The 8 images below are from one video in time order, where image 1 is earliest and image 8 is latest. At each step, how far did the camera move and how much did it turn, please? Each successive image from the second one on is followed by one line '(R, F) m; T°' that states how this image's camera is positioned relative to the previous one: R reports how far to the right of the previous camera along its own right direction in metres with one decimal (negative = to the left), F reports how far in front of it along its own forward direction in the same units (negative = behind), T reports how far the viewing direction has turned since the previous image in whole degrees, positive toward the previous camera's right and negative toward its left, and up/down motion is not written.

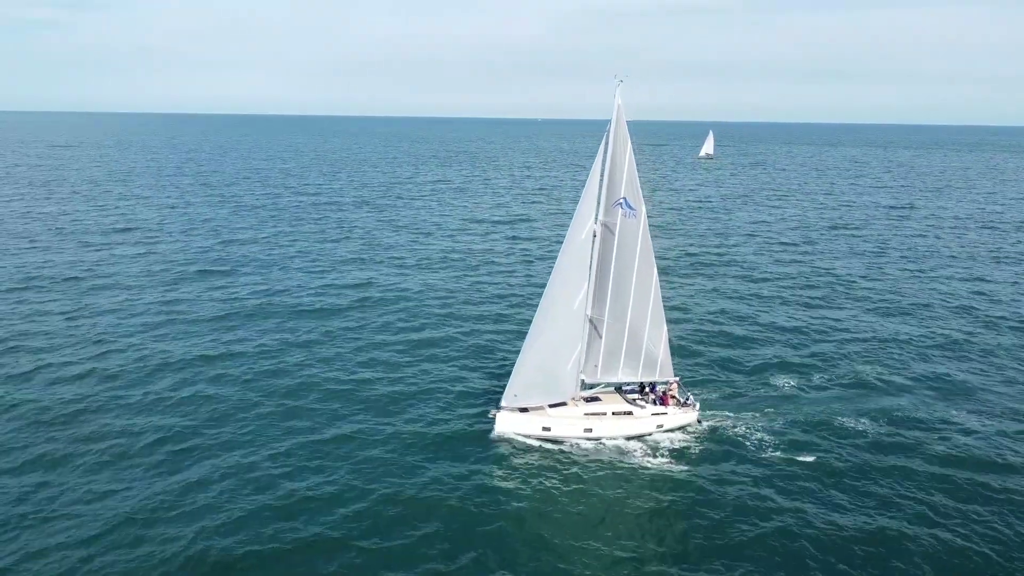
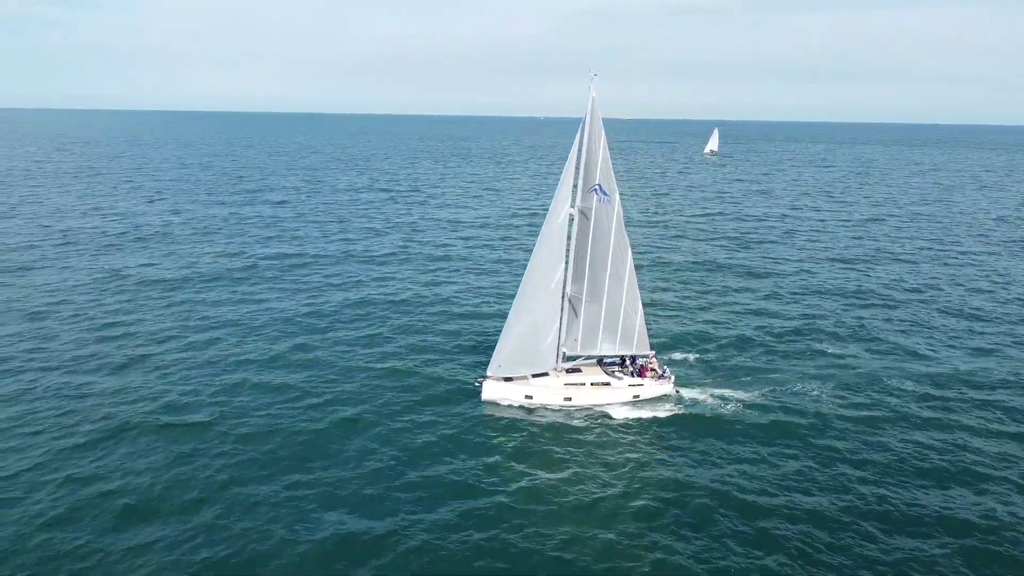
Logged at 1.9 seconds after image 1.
(+0.5, -1.7) m; 0°
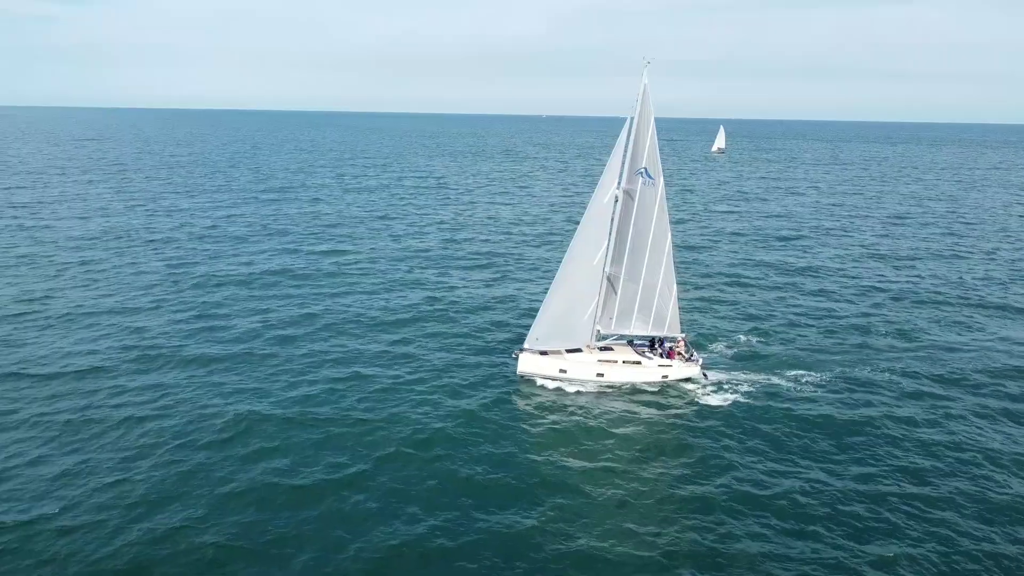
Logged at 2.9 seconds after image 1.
(-1.2, -0.8) m; 0°
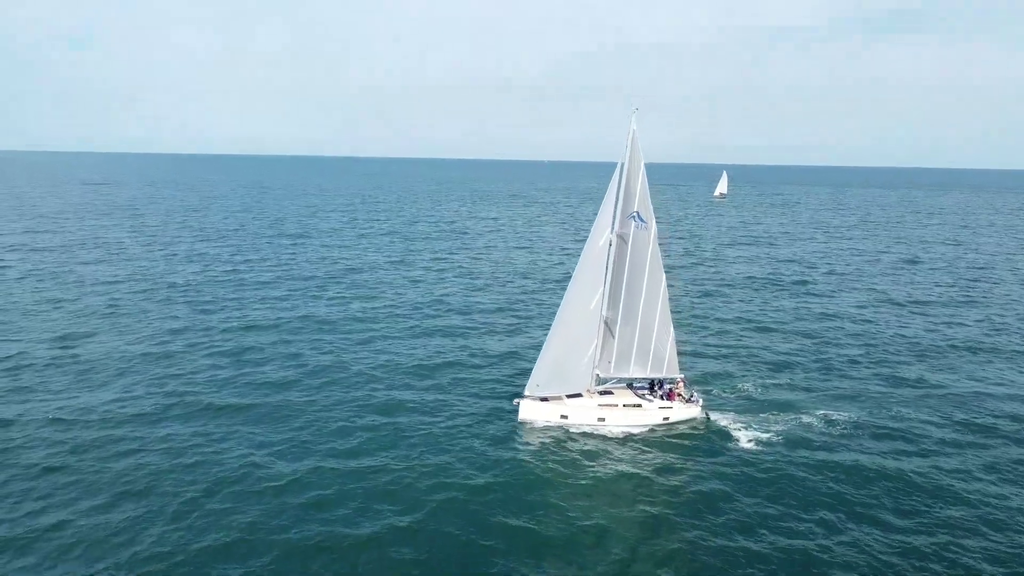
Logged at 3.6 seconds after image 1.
(-0.4, -0.5) m; 0°
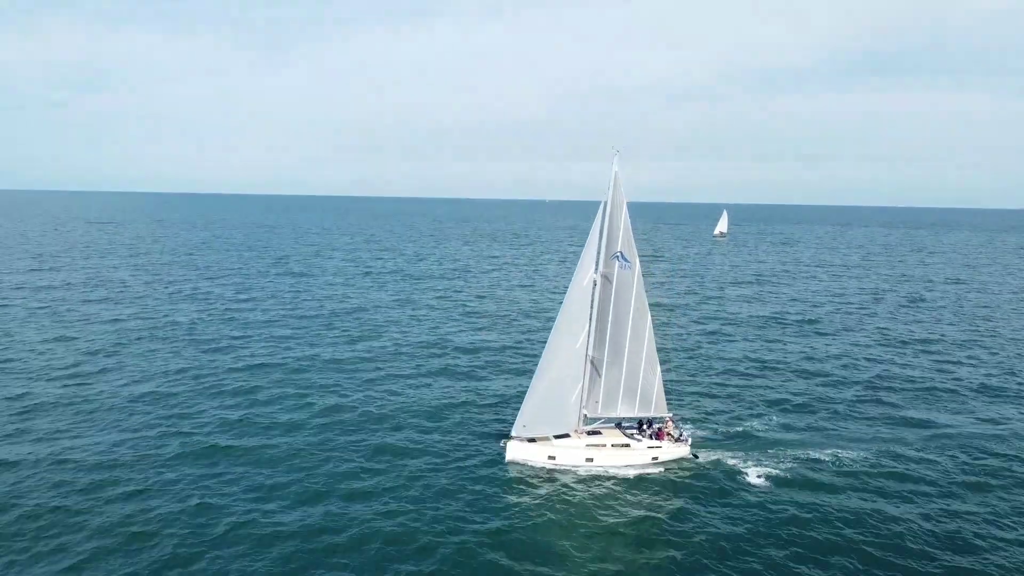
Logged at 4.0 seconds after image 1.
(+0.6, -0.3) m; -1°
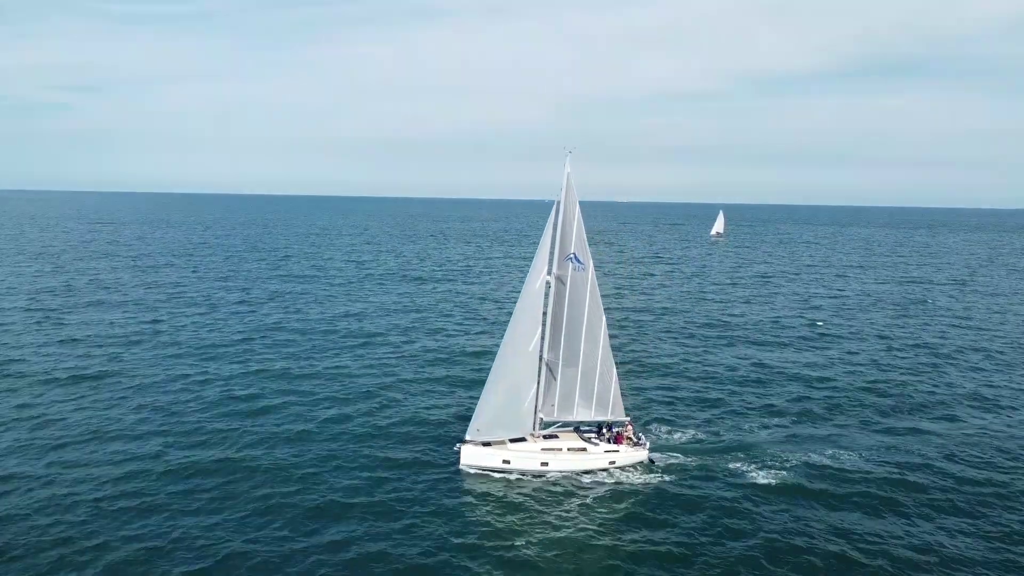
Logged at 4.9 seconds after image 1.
(+1.6, 0.0) m; -1°
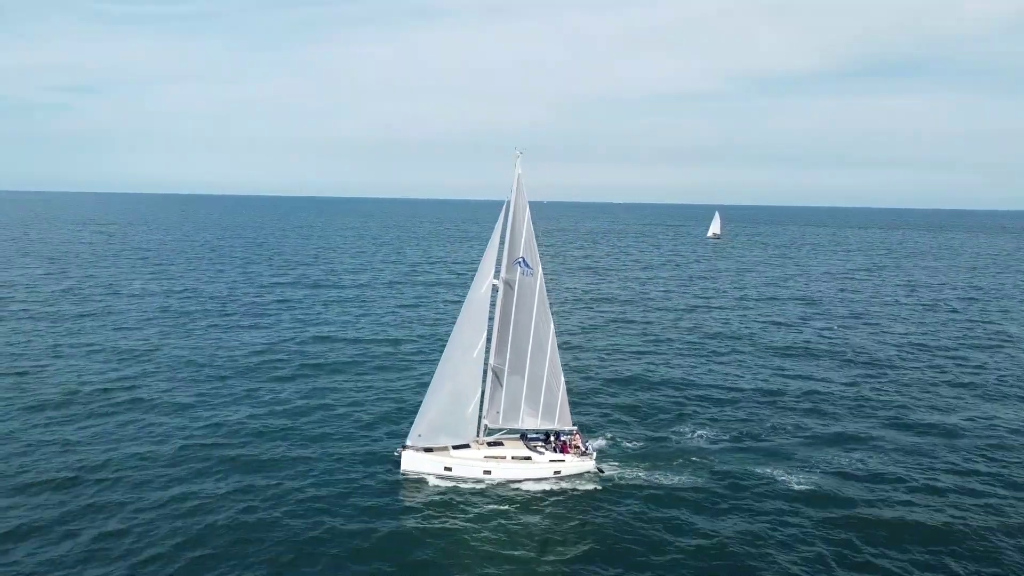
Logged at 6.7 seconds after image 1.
(+1.6, +0.7) m; 0°
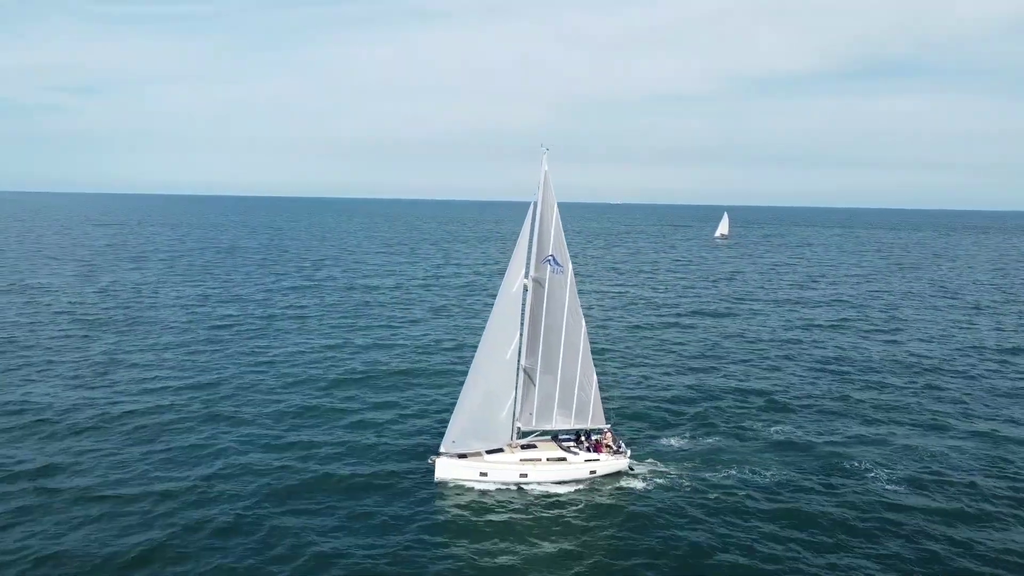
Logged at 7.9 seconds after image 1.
(-1.3, +0.8) m; 0°
